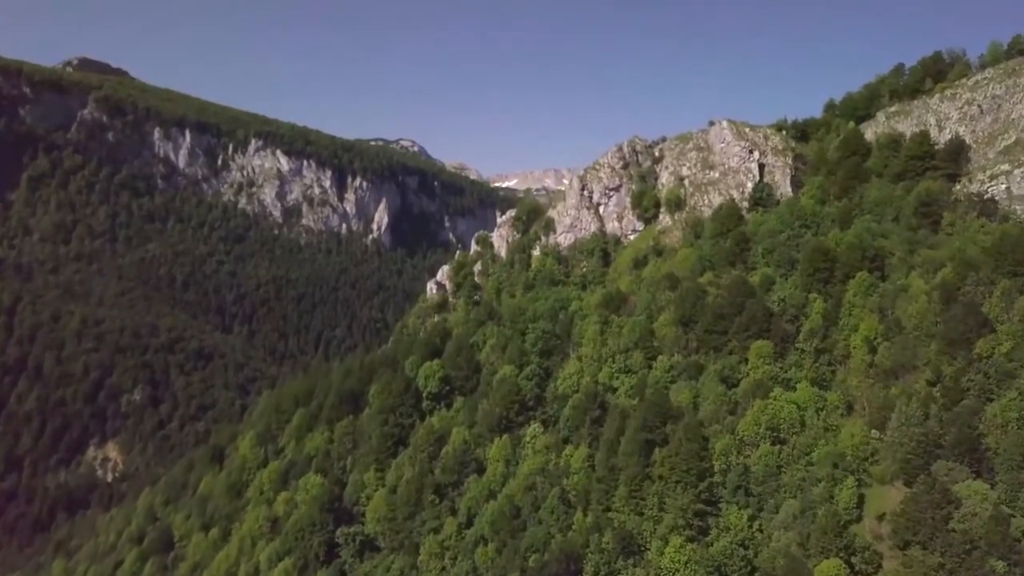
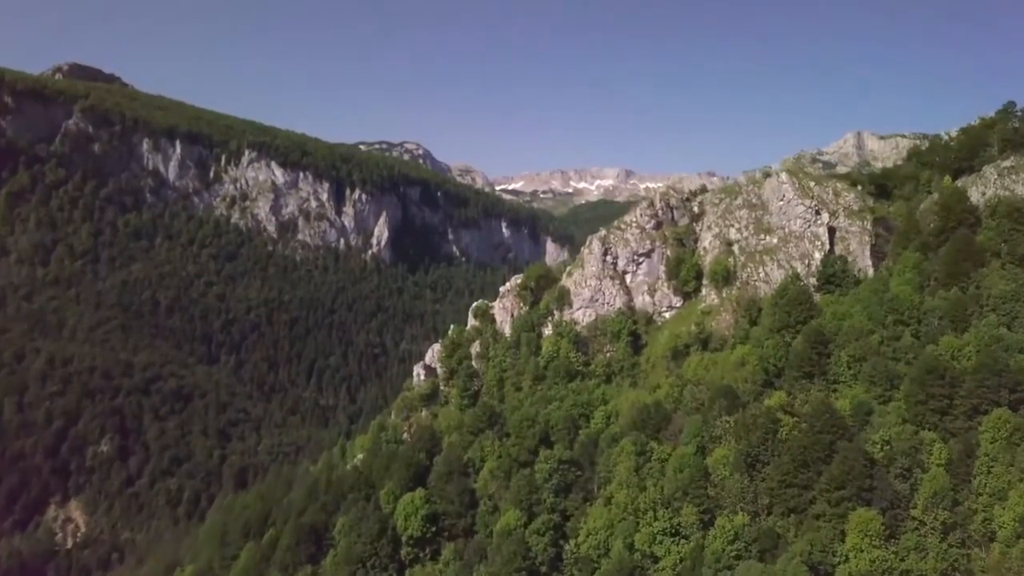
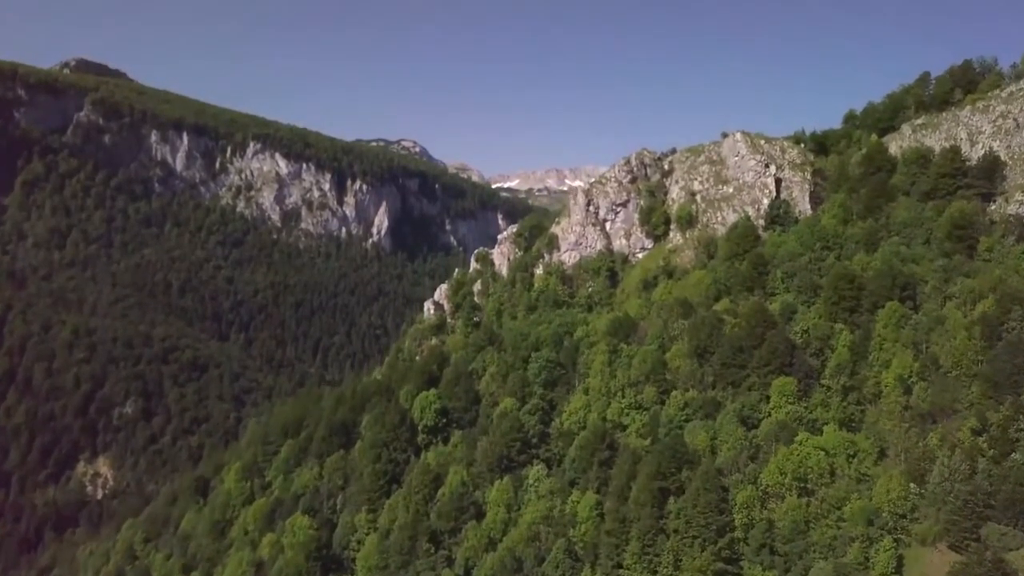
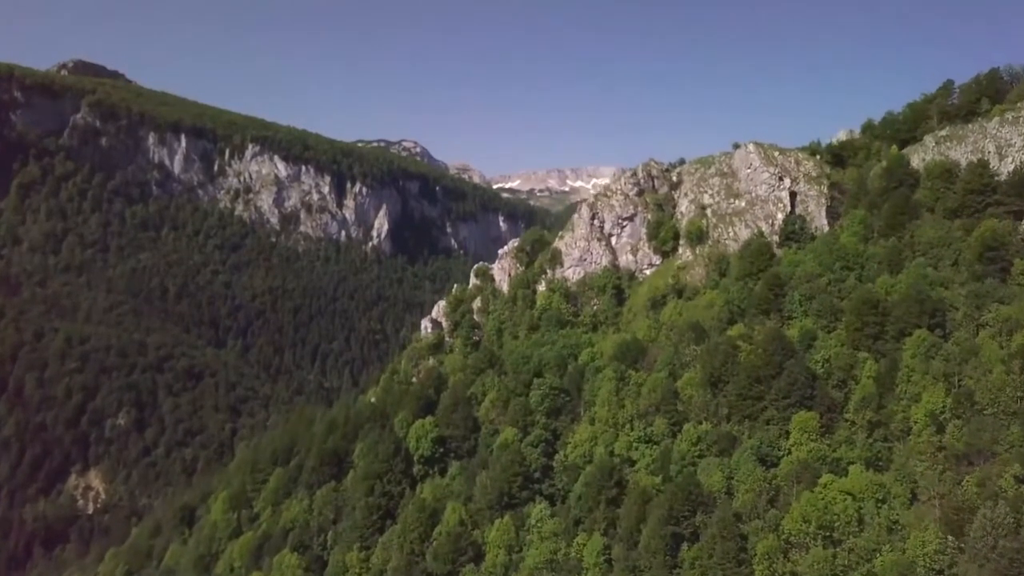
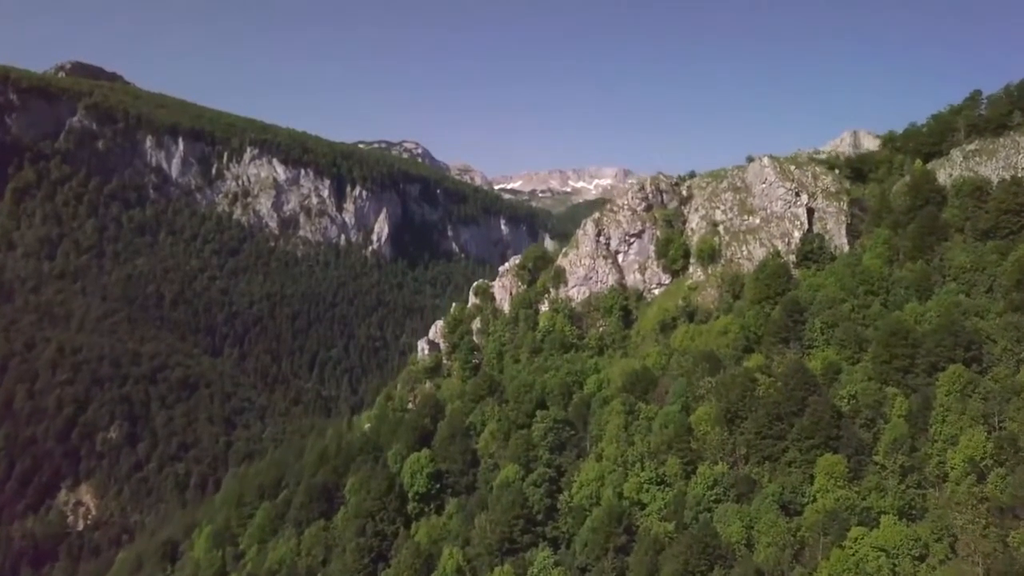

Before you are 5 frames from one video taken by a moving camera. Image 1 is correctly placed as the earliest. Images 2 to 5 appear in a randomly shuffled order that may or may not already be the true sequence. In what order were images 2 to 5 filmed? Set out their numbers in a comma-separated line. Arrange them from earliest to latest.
3, 4, 5, 2
